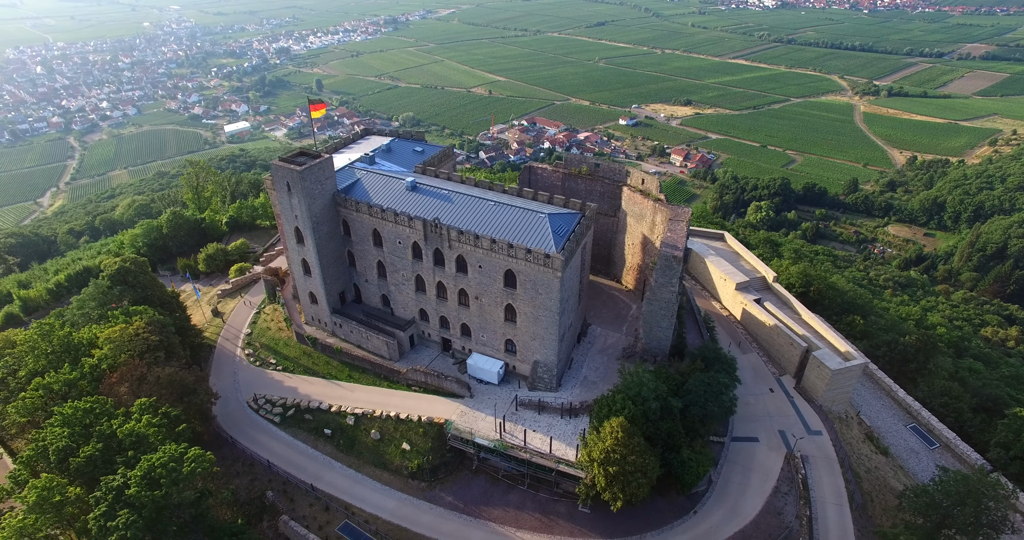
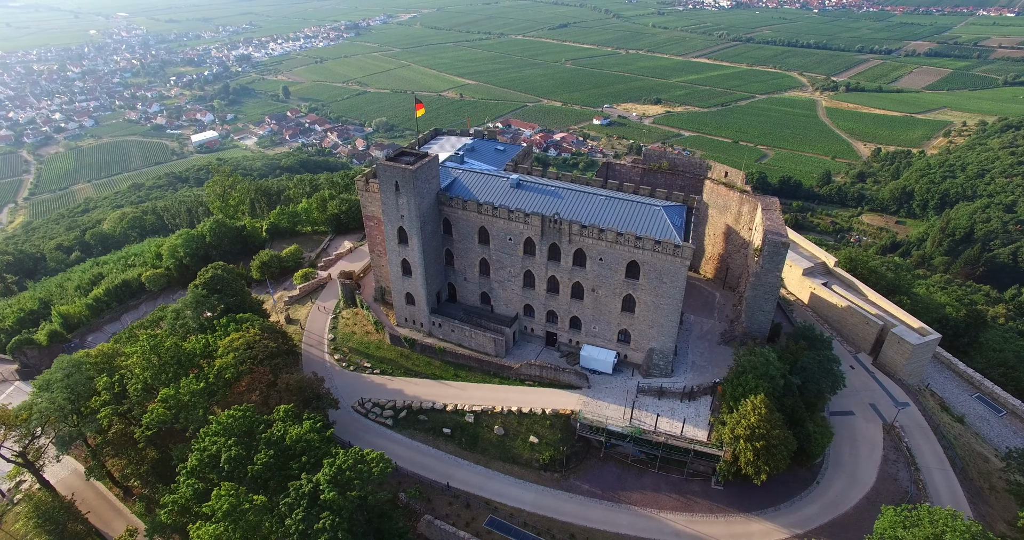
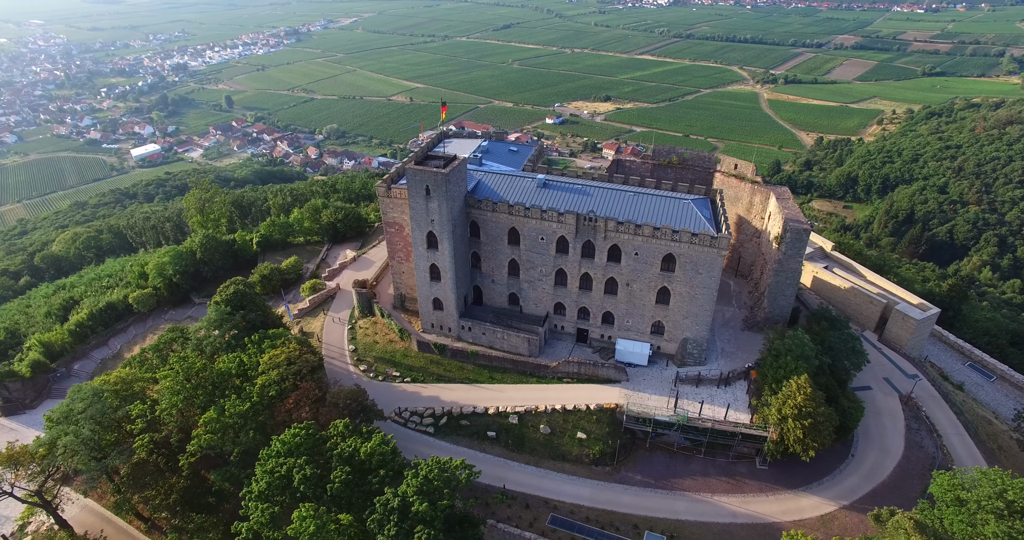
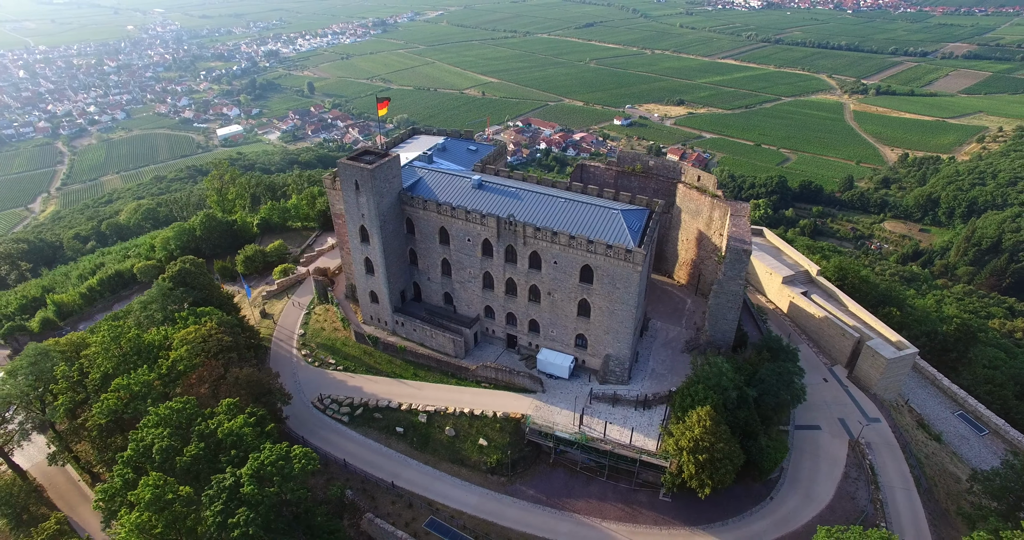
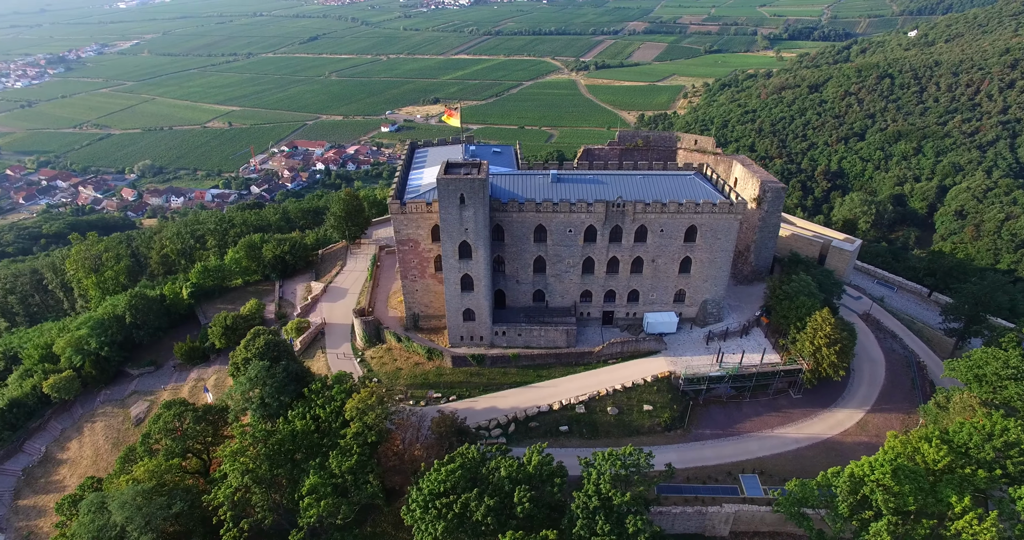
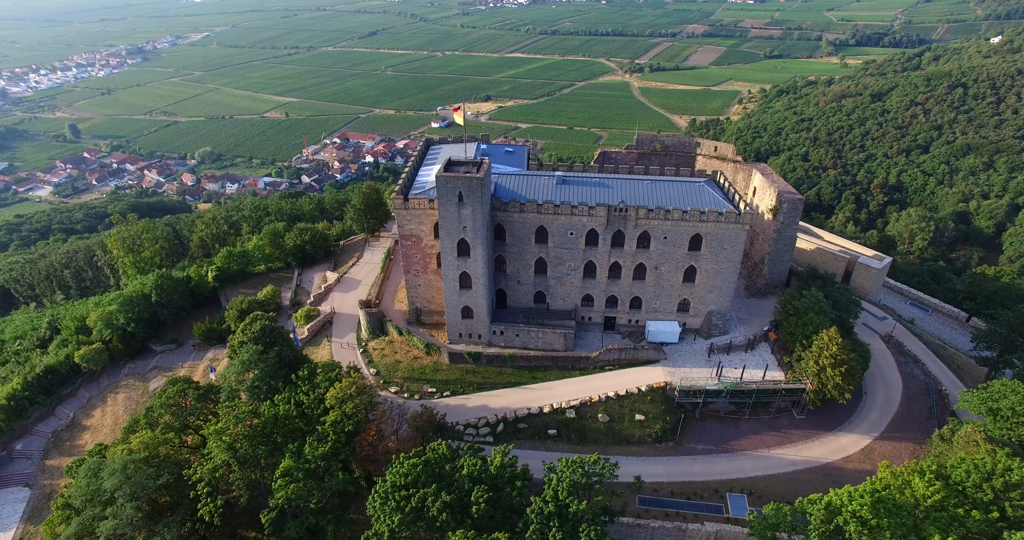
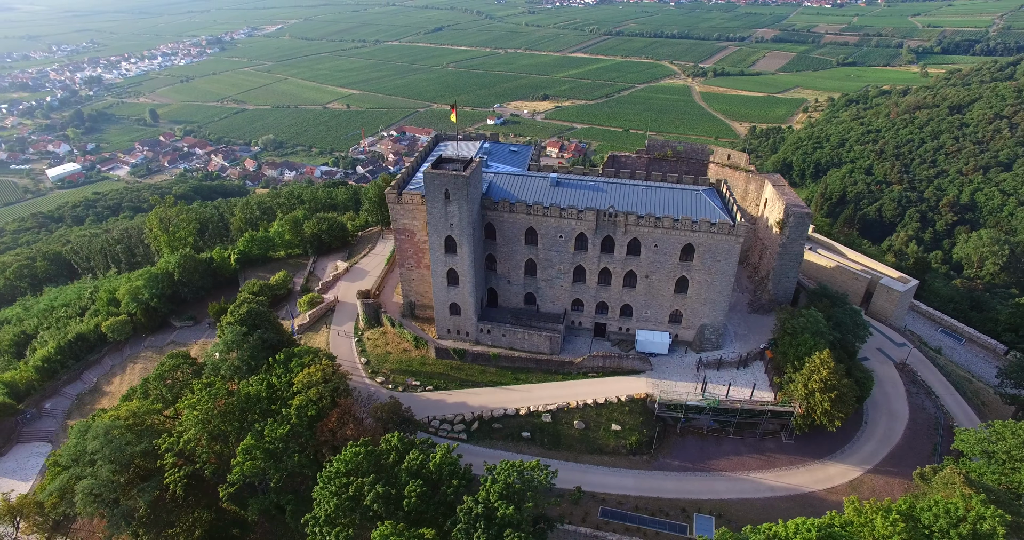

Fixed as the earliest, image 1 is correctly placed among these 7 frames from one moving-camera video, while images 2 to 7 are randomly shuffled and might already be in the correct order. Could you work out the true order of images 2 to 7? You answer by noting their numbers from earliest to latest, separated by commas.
4, 2, 3, 7, 6, 5
